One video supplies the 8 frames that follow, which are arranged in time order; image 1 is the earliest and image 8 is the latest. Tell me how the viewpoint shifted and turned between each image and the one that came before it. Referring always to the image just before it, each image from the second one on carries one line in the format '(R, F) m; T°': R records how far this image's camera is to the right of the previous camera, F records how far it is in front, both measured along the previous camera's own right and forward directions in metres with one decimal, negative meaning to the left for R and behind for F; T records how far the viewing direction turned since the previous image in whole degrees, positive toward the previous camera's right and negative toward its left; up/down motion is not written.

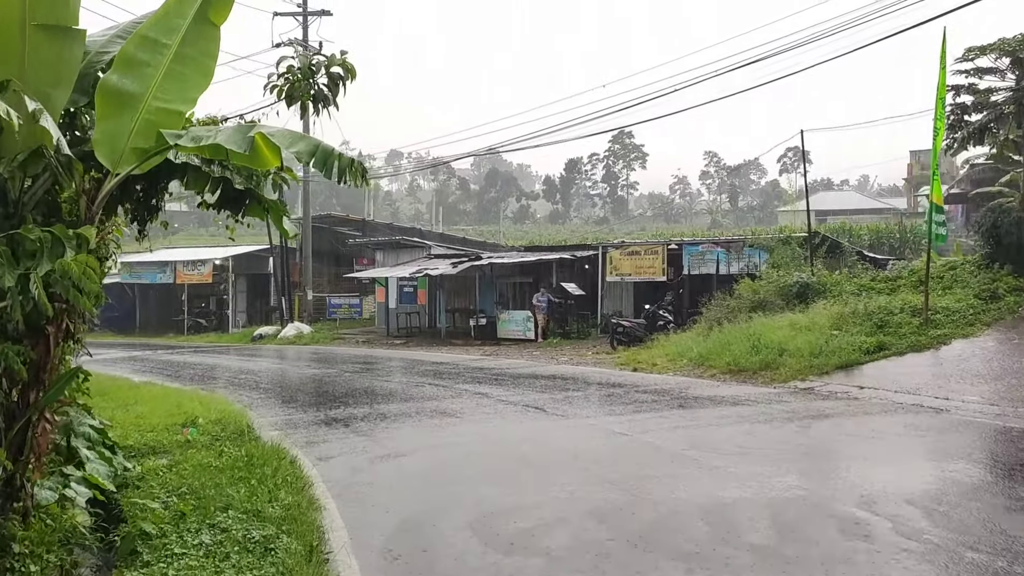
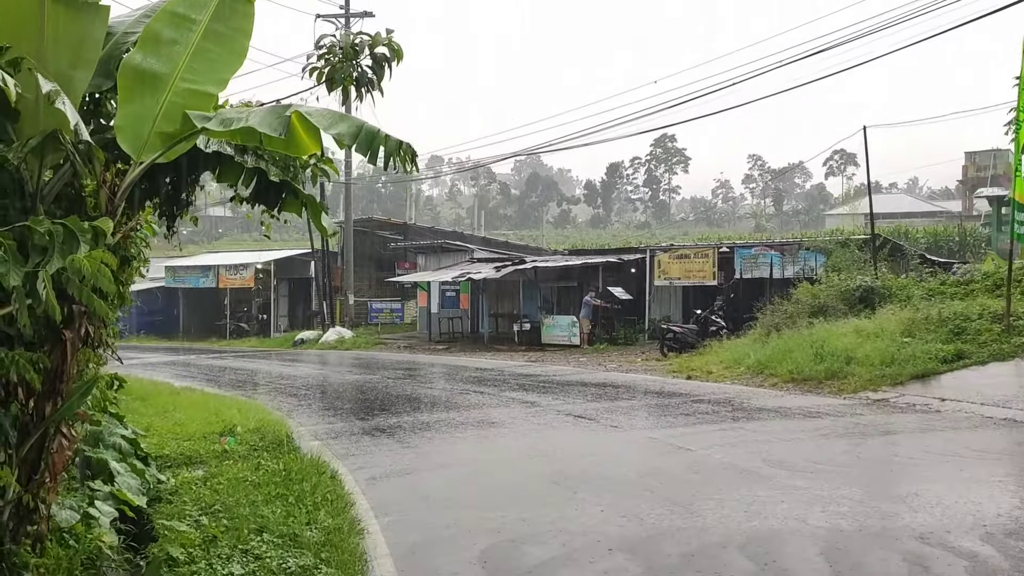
(-0.1, +0.5) m; -3°
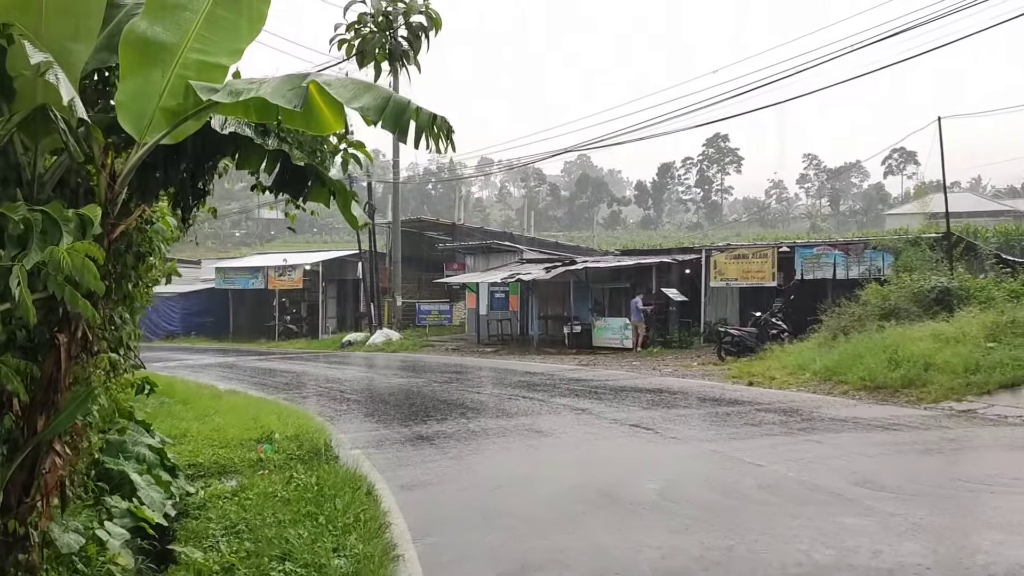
(0.0, +0.5) m; -3°
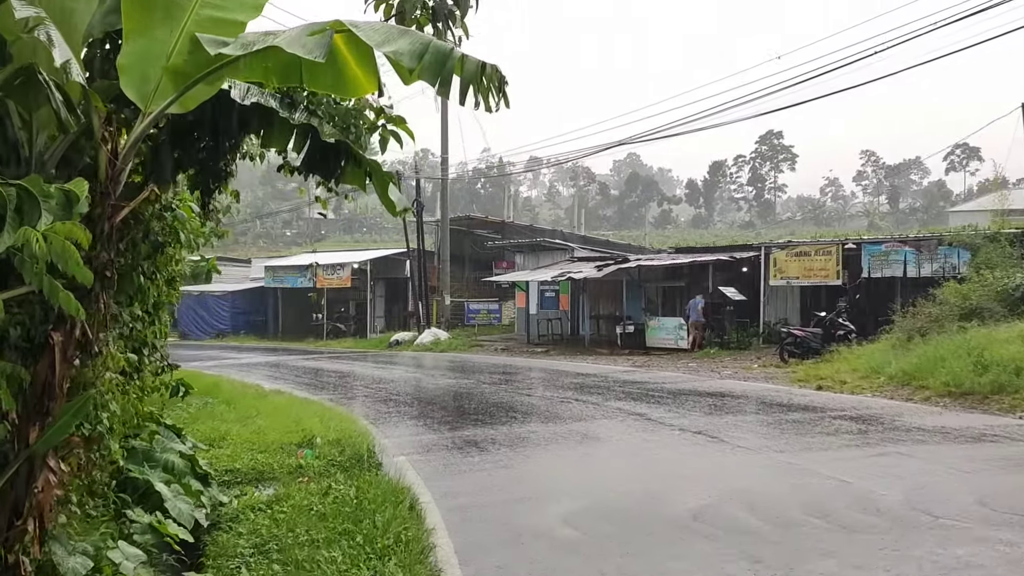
(0.0, +0.5) m; -3°
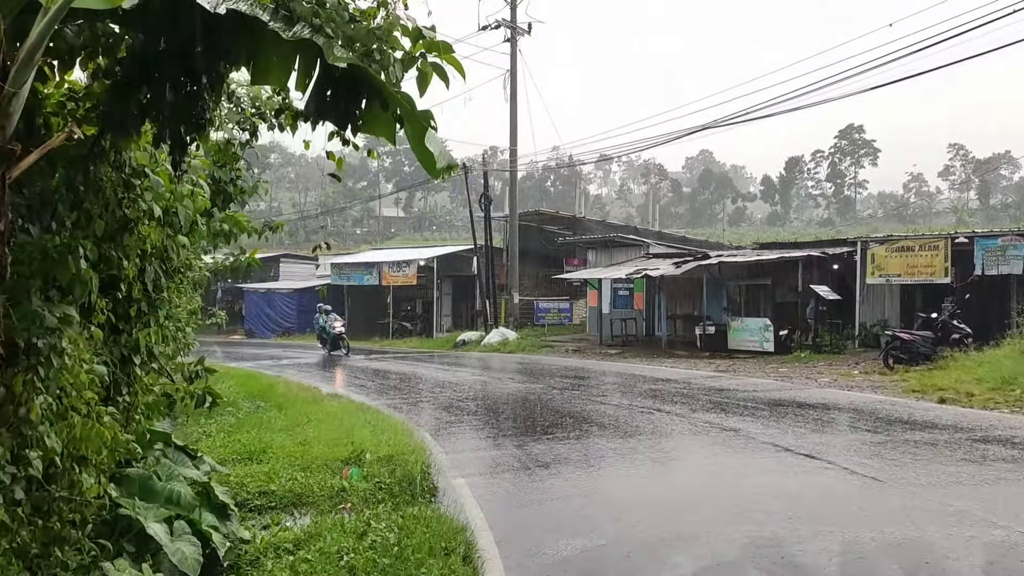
(-0.1, +1.1) m; -4°
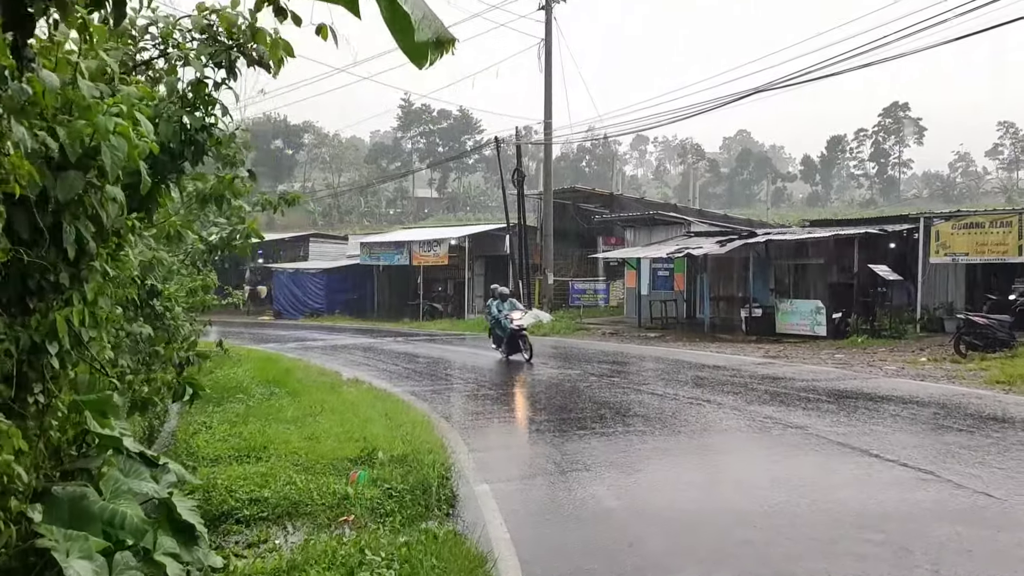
(0.0, +1.0) m; -2°
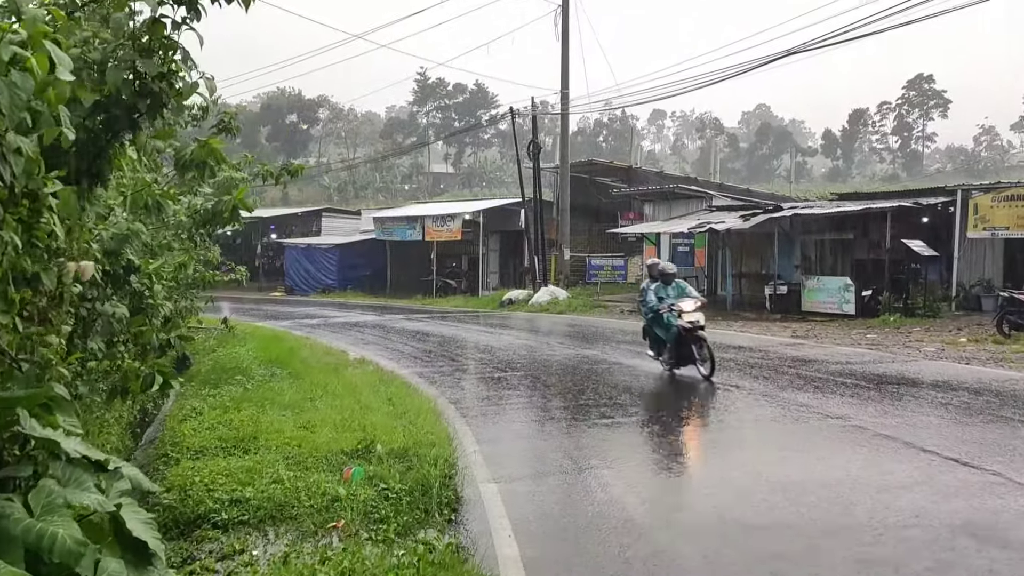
(0.0, +0.6) m; -1°
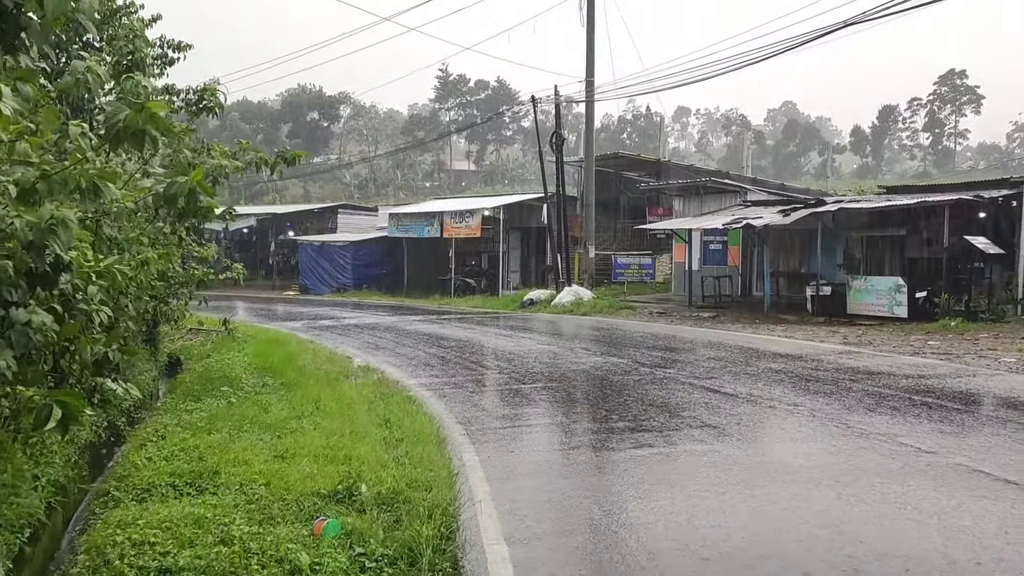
(0.0, +1.2) m; -1°
